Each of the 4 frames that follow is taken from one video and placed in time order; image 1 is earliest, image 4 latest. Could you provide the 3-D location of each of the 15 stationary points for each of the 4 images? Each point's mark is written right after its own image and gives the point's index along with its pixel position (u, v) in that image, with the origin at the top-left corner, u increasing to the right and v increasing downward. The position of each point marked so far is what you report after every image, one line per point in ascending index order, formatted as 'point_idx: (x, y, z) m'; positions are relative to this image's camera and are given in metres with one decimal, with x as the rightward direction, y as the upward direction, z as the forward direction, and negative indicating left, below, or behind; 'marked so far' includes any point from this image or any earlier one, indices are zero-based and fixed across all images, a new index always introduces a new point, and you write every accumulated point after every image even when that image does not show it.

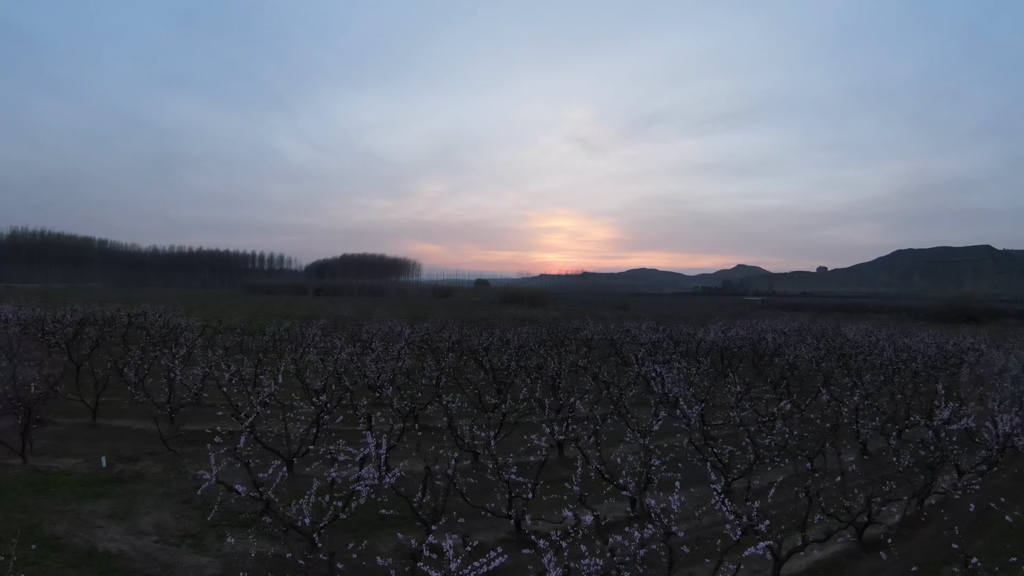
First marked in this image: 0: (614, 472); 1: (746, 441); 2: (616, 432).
0: (+8.1, -14.6, +14.9) m
1: (+22.0, -14.4, +17.8) m
2: (+10.0, -14.0, +18.2) m
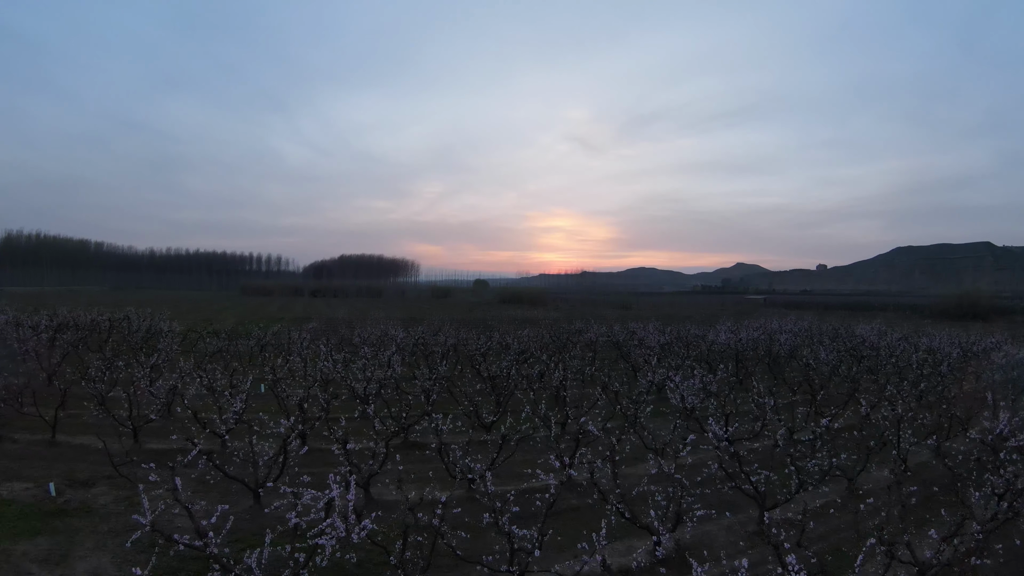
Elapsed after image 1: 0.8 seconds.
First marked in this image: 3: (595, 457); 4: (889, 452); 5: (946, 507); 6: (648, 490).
0: (+8.2, -14.6, +12.6) m
1: (+22.1, -14.4, +15.5) m
2: (+10.1, -14.0, +15.9) m
3: (+6.7, -13.7, +15.3) m
4: (+34.5, -15.1, +17.3) m
5: (+32.9, -16.7, +14.4) m
6: (+9.7, -14.4, +13.5) m
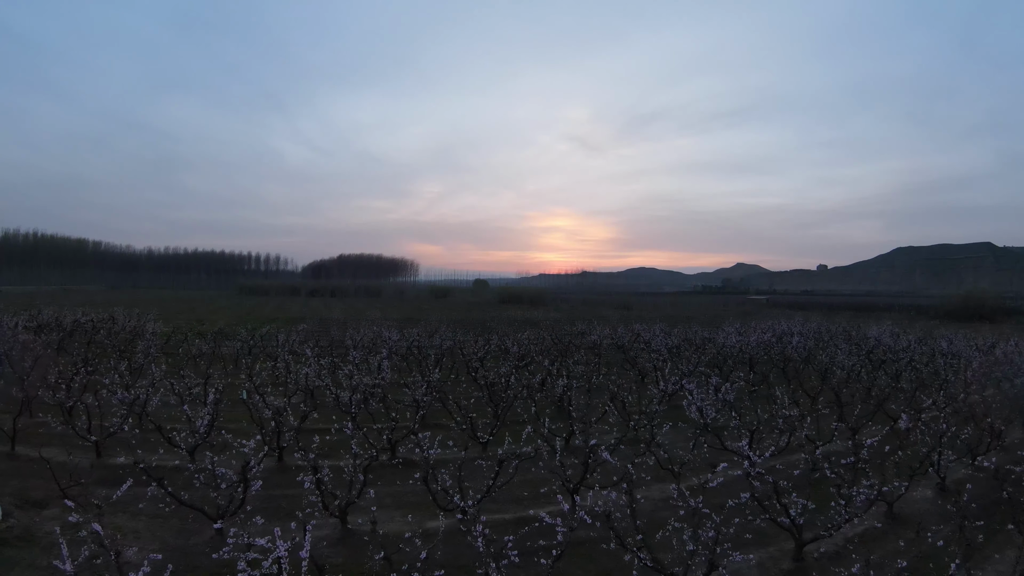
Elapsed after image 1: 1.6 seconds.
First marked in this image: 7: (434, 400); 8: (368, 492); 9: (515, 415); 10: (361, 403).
0: (+8.1, -14.6, +10.6) m
1: (+22.0, -14.4, +13.7) m
2: (+10.0, -14.0, +14.0) m
3: (+6.6, -13.8, +13.4) m
4: (+34.4, -15.2, +15.5) m
5: (+32.8, -16.7, +12.5) m
6: (+9.6, -14.4, +11.6) m
7: (-7.9, -11.3, +19.2) m
8: (-10.4, -14.7, +13.7) m
9: (+0.3, -13.1, +19.6) m
10: (-14.6, -11.0, +18.3) m
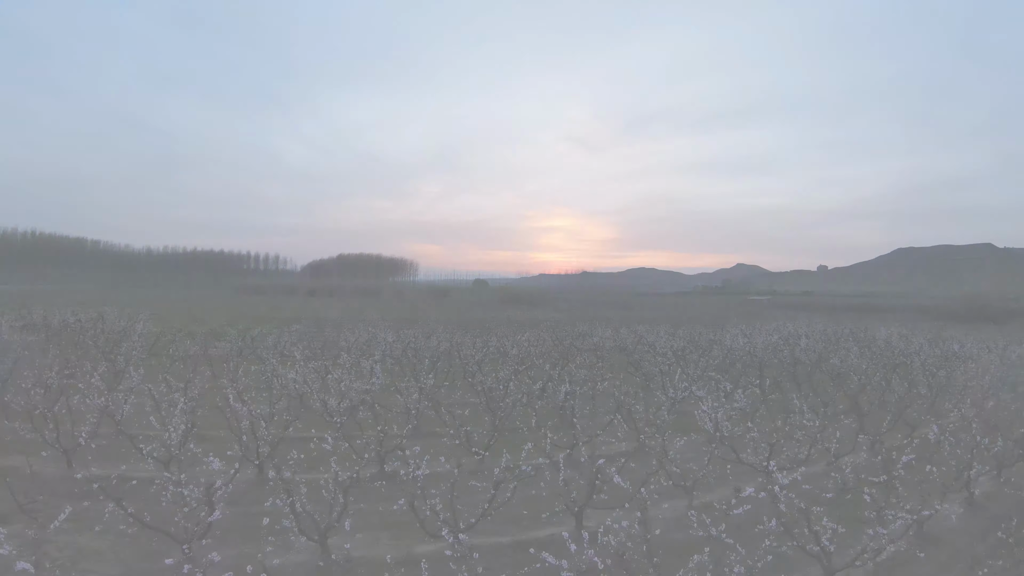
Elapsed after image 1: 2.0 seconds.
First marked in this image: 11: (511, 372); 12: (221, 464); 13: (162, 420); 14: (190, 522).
0: (+8.0, -14.7, +9.4) m
1: (+21.9, -14.5, +12.4) m
2: (+9.9, -14.1, +12.7) m
3: (+6.5, -13.8, +12.1) m
4: (+34.3, -15.3, +14.3) m
5: (+32.7, -16.8, +11.3) m
6: (+9.5, -14.5, +10.3) m
7: (-8.0, -11.3, +17.9) m
8: (-10.5, -14.7, +12.4) m
9: (+0.2, -13.2, +18.4) m
10: (-14.7, -11.0, +17.0) m
11: (-0.3, -8.9, +19.9) m
12: (-21.0, -12.7, +13.7) m
13: (-33.8, -12.8, +18.3) m
14: (-21.1, -15.3, +12.4) m
